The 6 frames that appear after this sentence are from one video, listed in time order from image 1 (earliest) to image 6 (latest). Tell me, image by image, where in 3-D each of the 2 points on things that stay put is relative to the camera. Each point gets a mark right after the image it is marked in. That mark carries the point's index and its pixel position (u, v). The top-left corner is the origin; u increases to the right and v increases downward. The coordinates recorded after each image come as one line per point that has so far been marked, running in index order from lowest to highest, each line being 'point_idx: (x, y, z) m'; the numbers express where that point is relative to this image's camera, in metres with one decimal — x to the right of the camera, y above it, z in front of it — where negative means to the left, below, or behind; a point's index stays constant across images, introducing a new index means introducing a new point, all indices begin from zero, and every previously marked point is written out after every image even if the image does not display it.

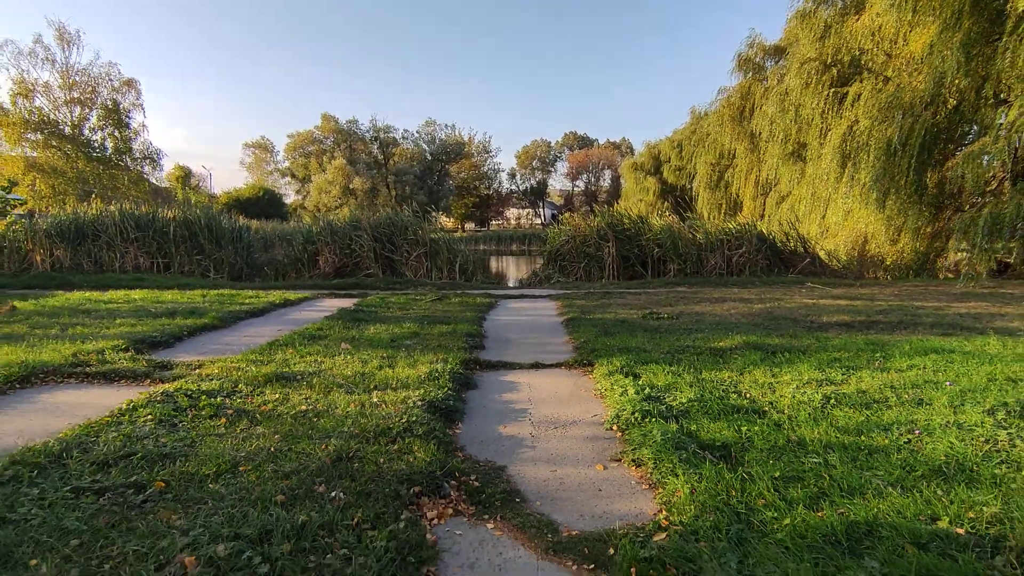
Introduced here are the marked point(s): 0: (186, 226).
0: (-6.9, +1.3, +12.3) m
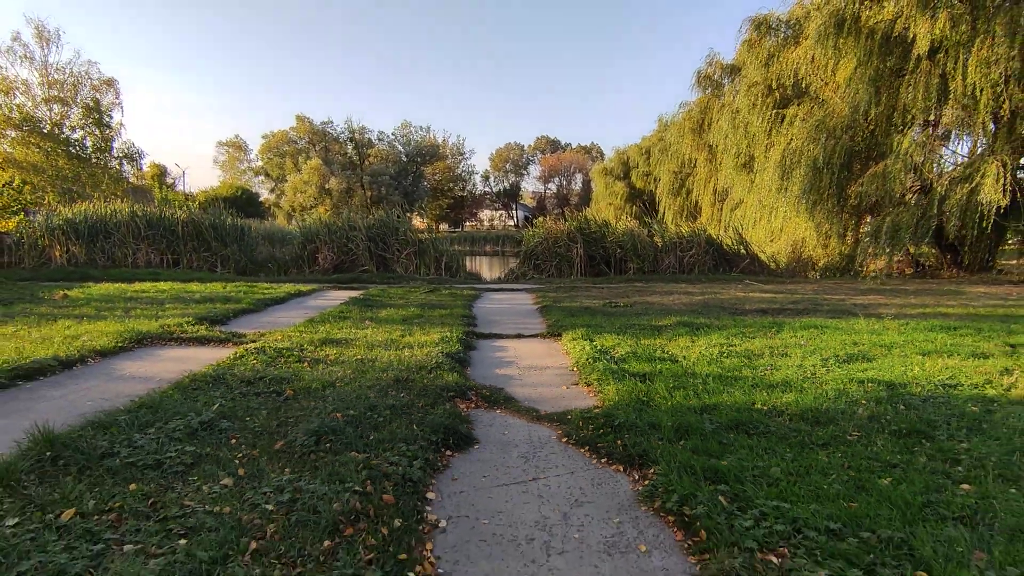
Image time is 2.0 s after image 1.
0: (-7.4, +1.5, +13.4) m
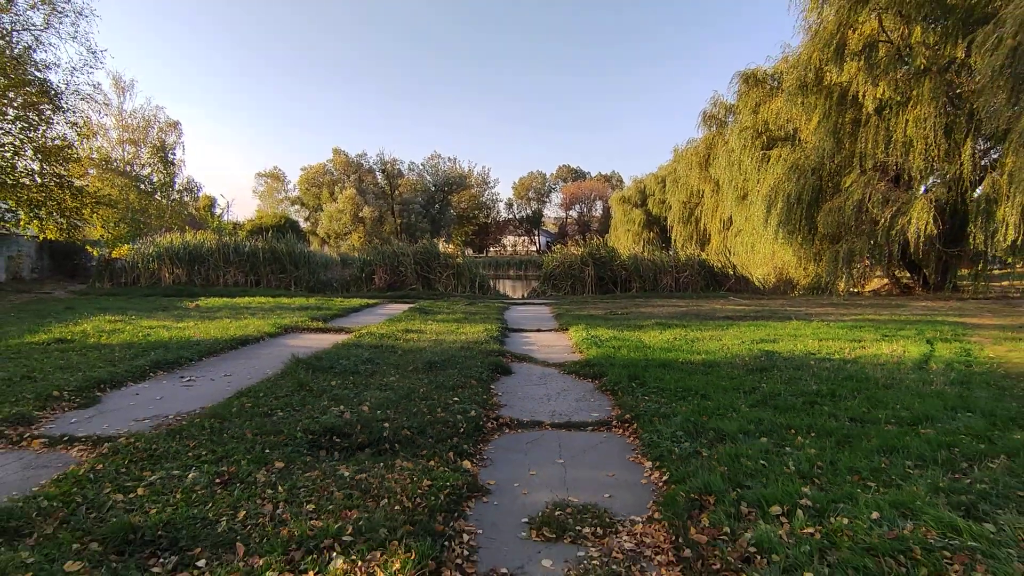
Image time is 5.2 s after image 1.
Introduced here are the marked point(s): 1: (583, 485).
0: (-6.8, +1.0, +16.3) m
1: (+0.3, -1.0, +2.8) m
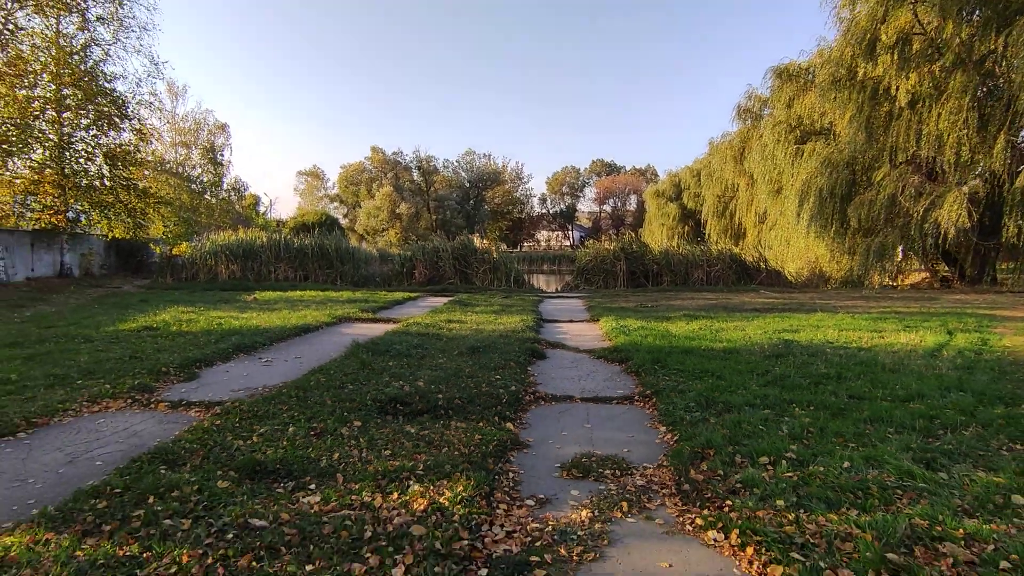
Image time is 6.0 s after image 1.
0: (-5.8, +1.2, +17.2) m
1: (+0.6, -0.9, +3.4) m
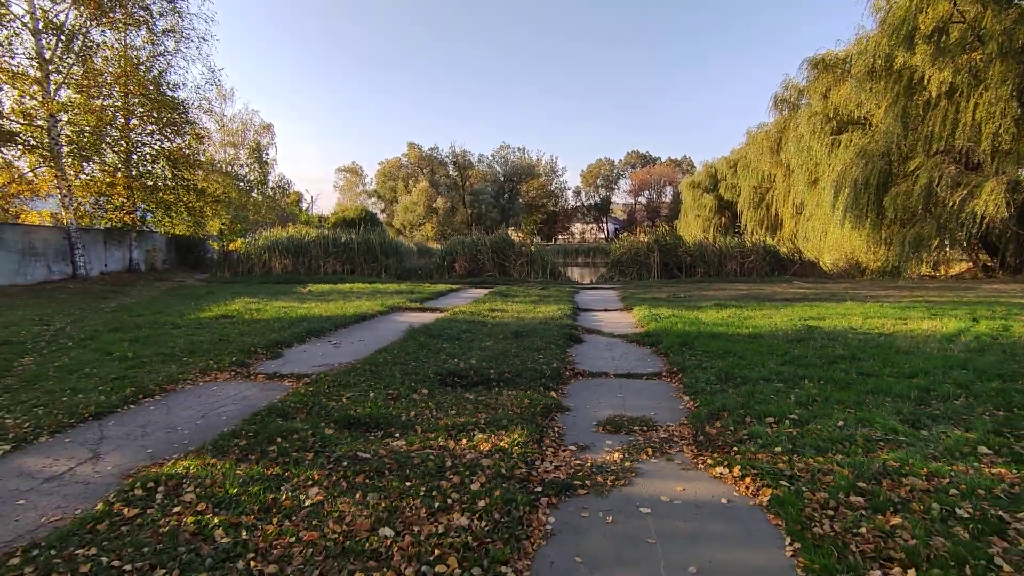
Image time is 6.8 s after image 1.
0: (-4.7, +1.4, +18.1) m
1: (+0.9, -0.8, +4.0) m
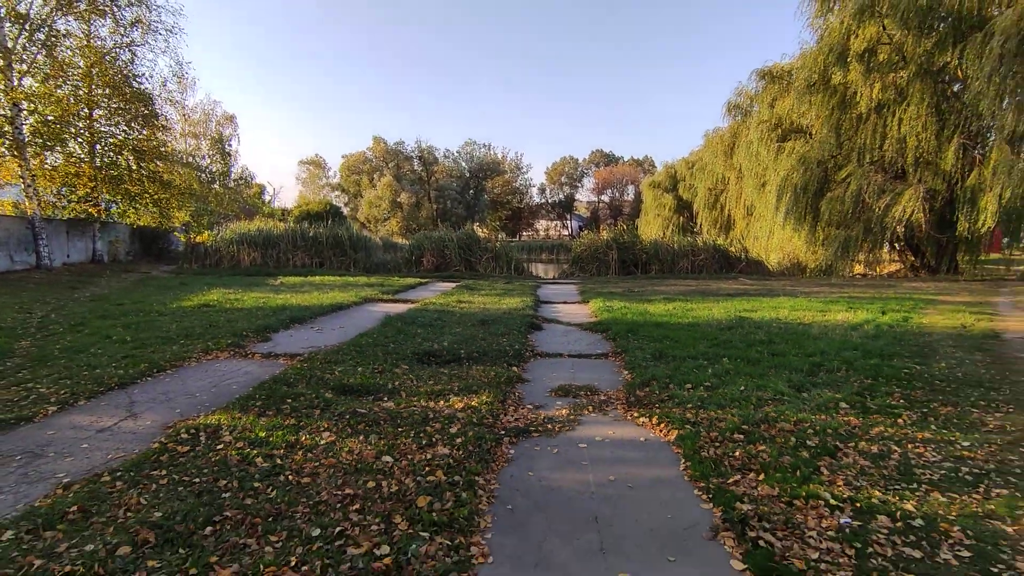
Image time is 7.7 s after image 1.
0: (-5.8, +1.6, +18.5) m
1: (+0.6, -0.8, +4.7) m
